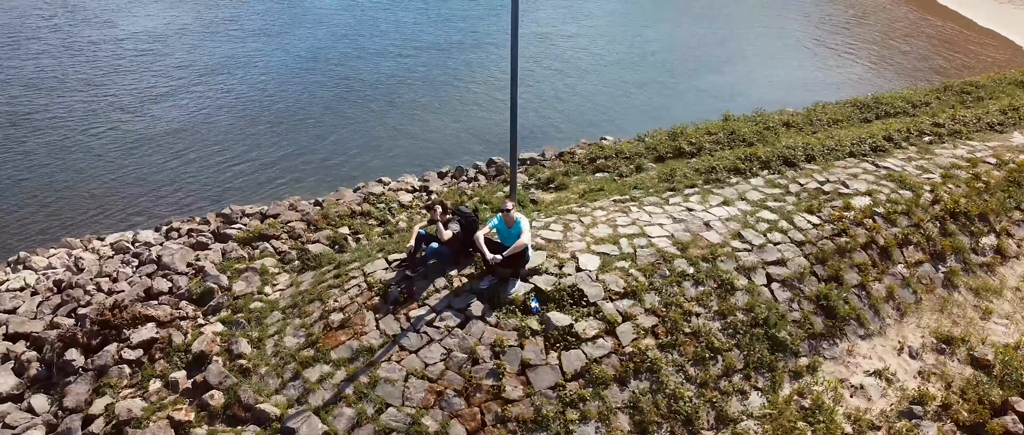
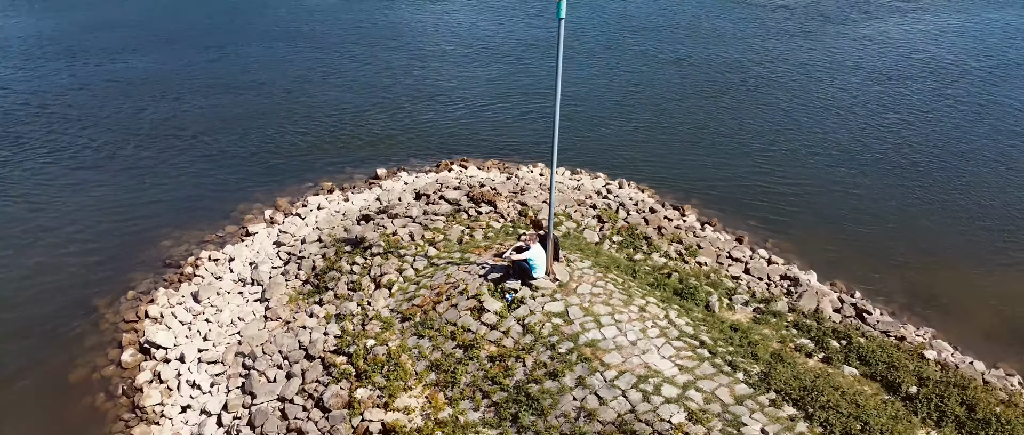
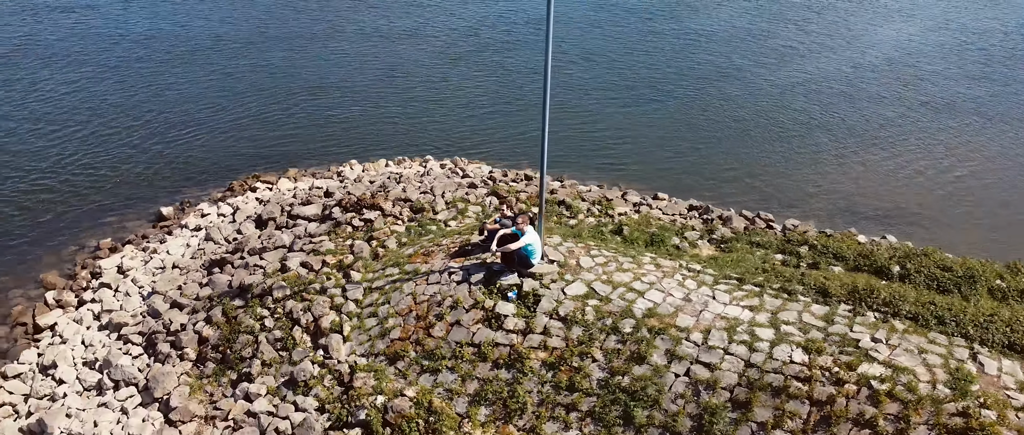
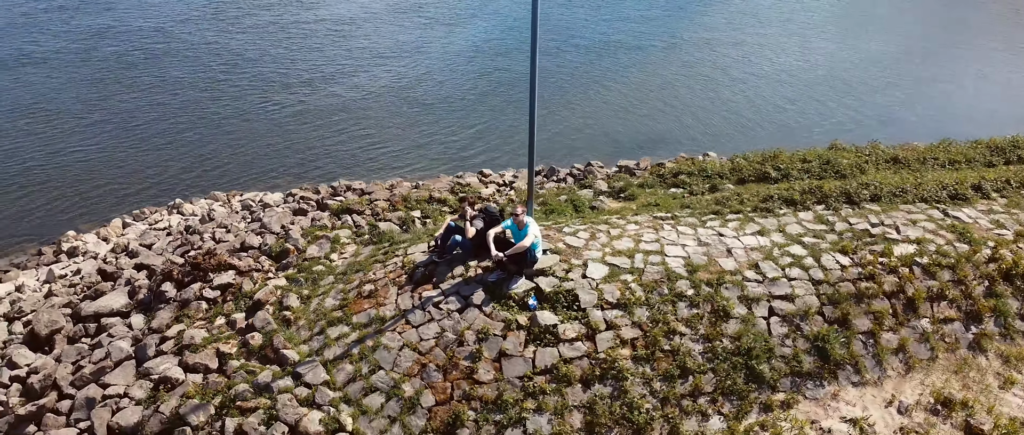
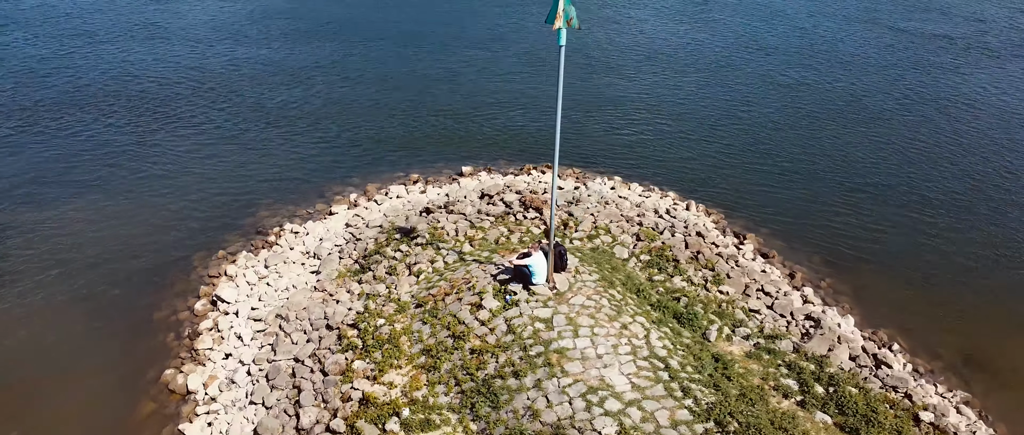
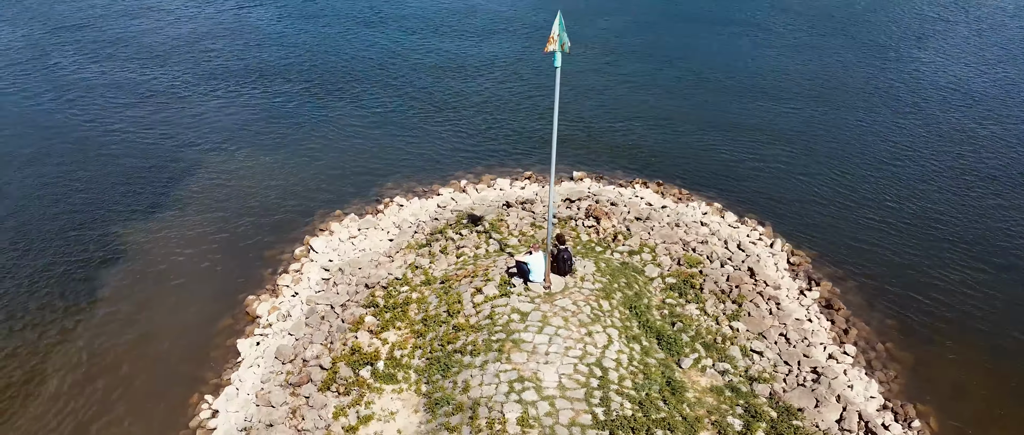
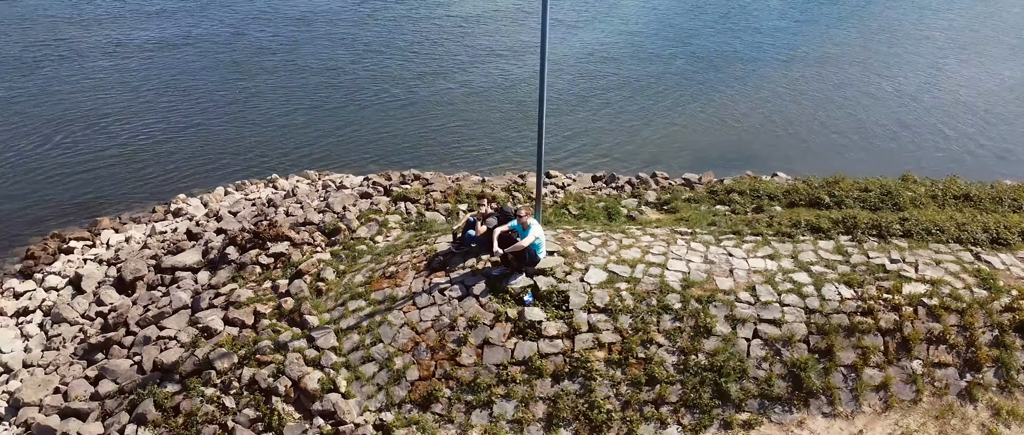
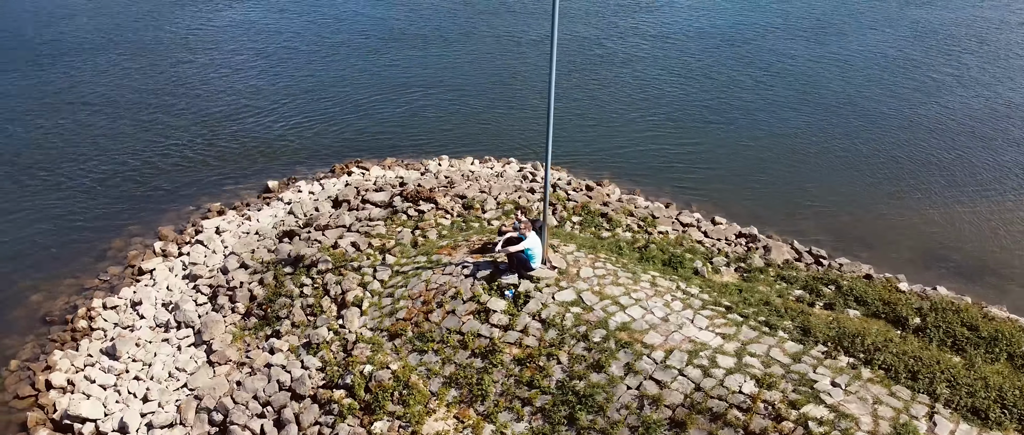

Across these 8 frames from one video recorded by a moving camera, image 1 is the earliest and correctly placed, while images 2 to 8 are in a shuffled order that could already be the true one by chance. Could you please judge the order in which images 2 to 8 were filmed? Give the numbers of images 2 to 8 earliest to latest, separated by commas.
4, 7, 3, 8, 2, 5, 6
